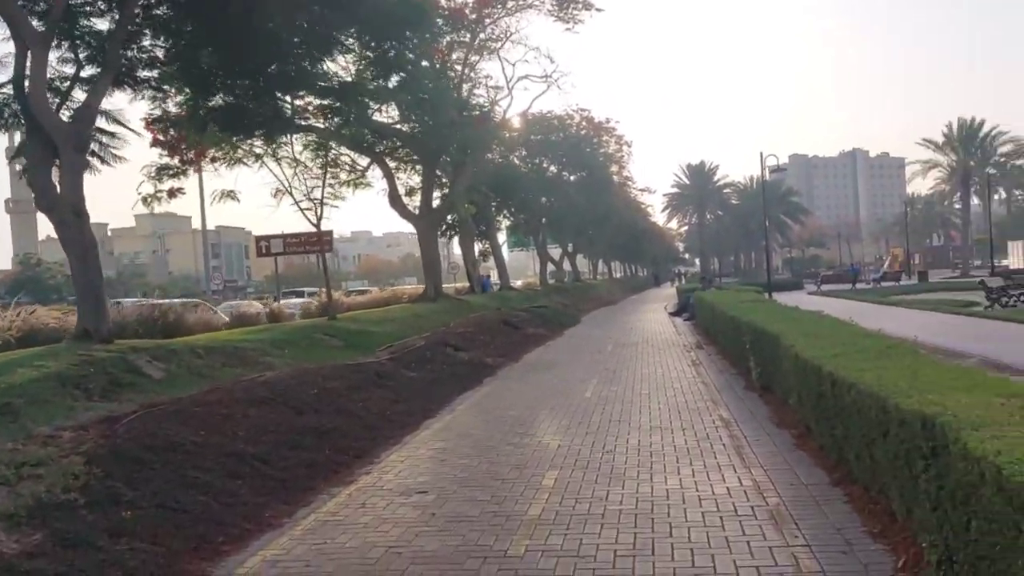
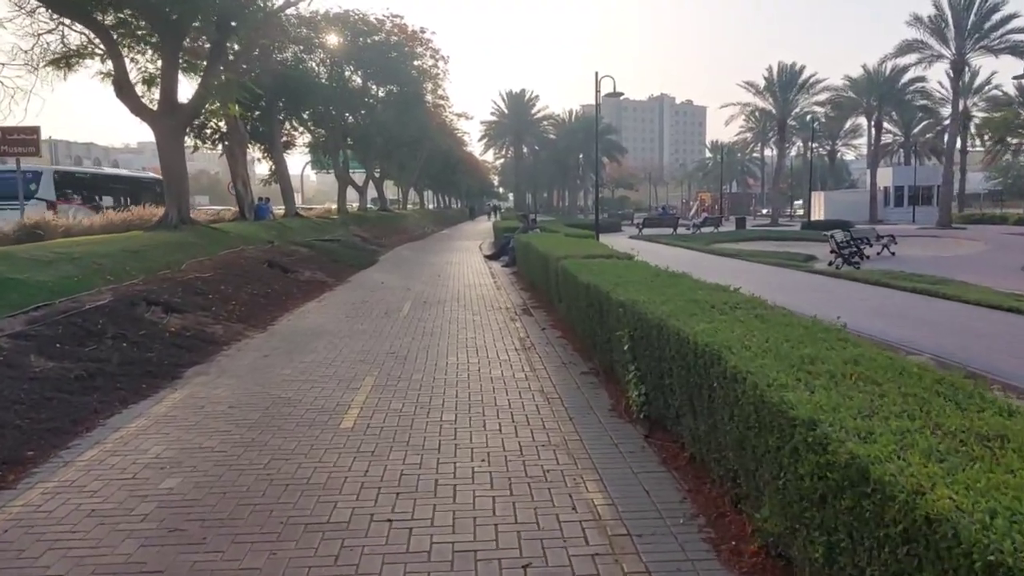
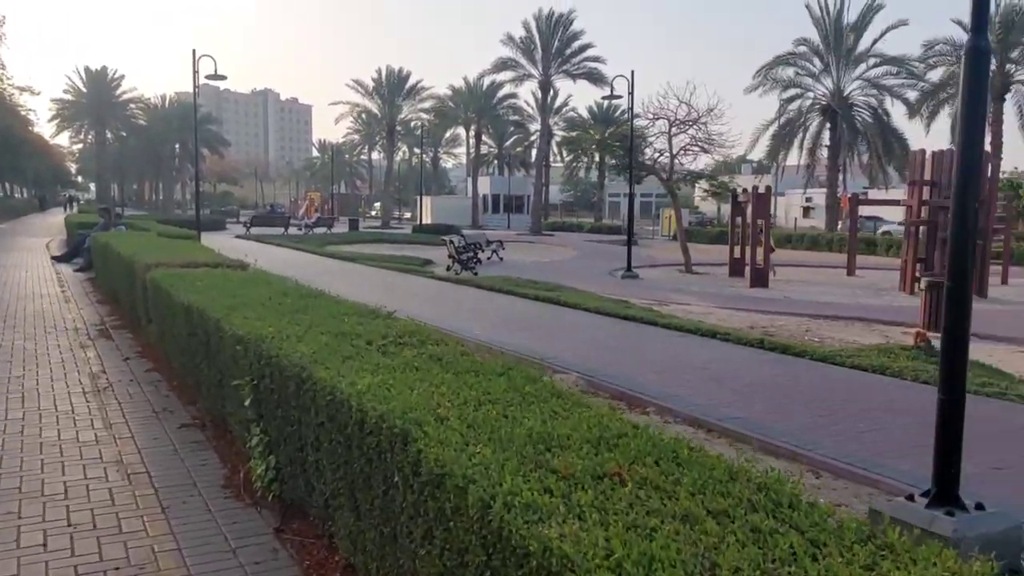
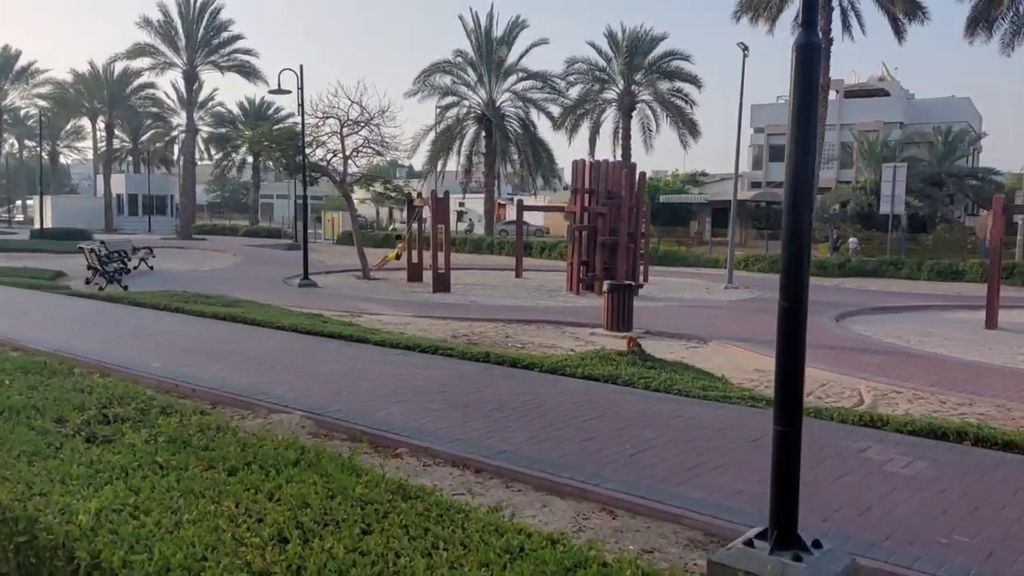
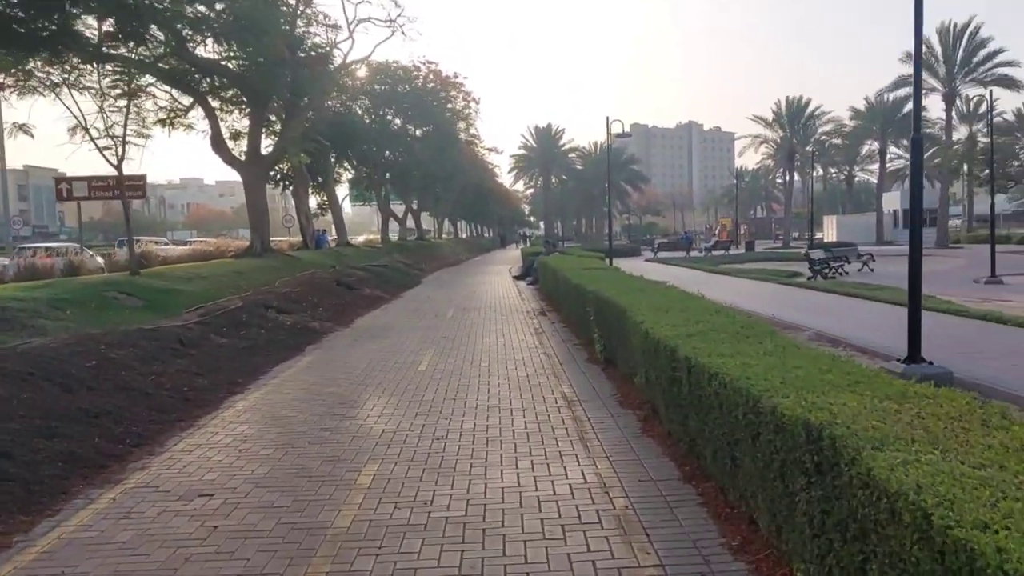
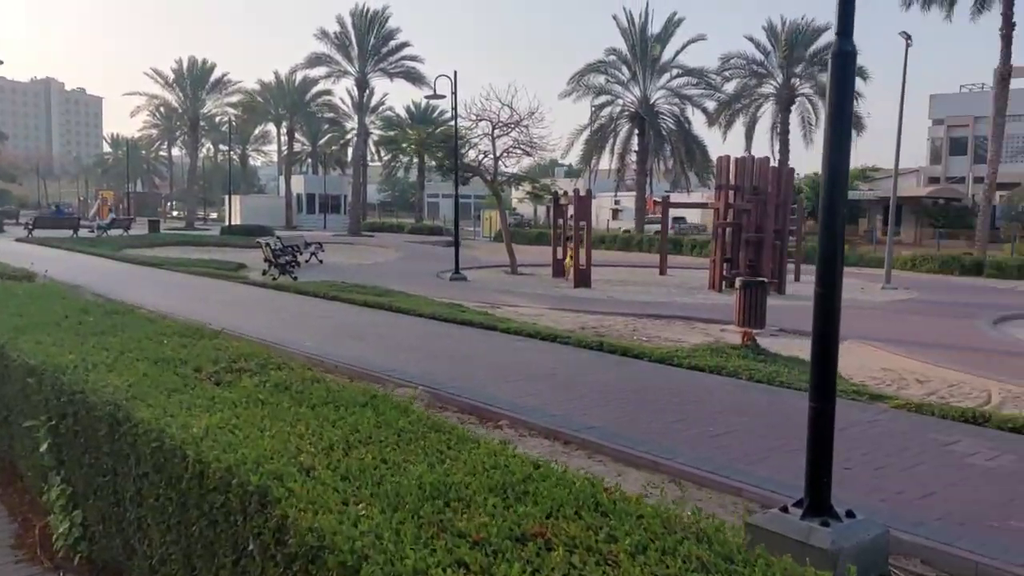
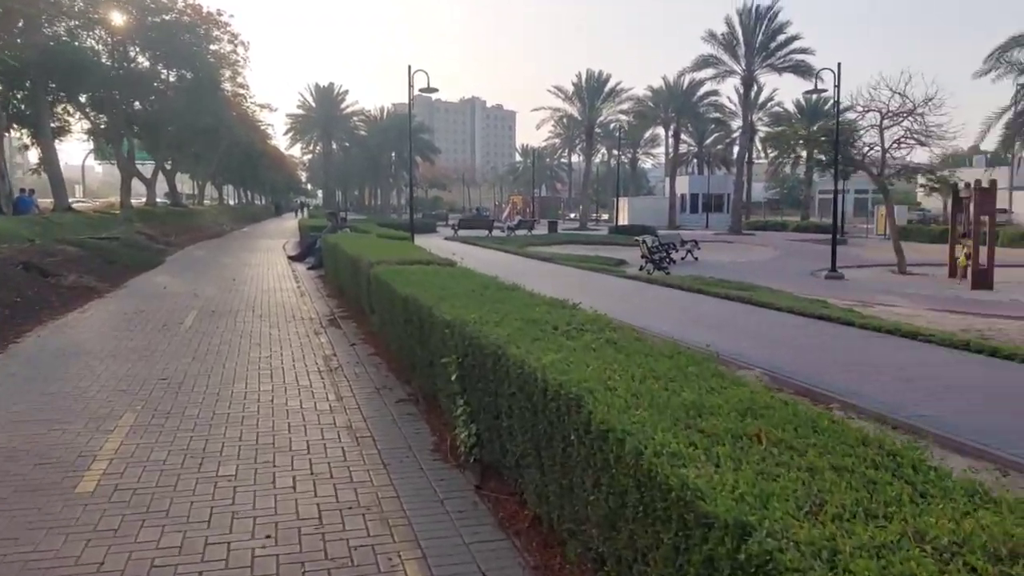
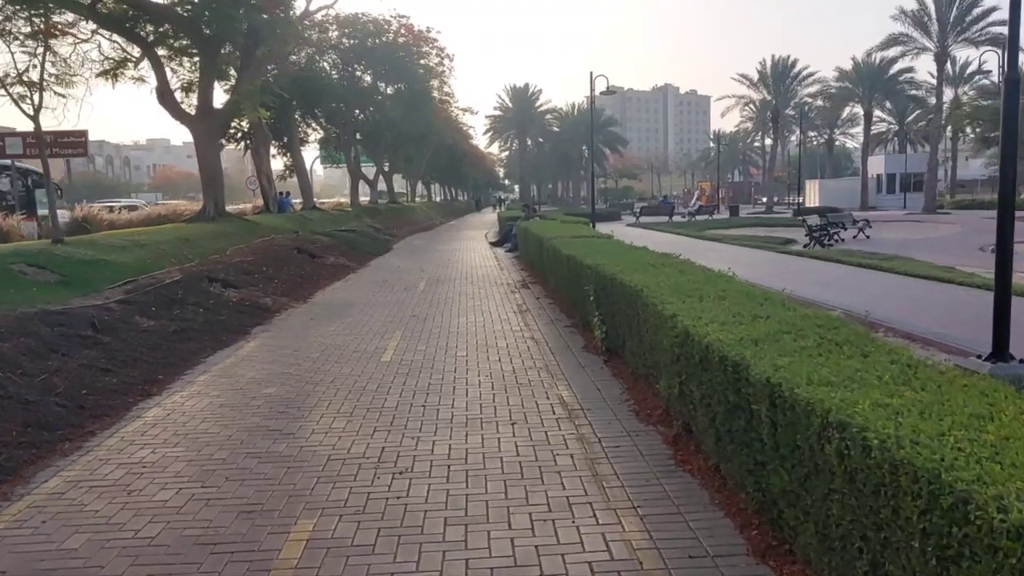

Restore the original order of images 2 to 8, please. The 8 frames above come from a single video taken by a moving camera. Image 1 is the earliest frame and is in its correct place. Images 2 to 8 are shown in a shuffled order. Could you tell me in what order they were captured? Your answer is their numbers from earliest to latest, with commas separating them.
5, 8, 2, 7, 3, 6, 4
